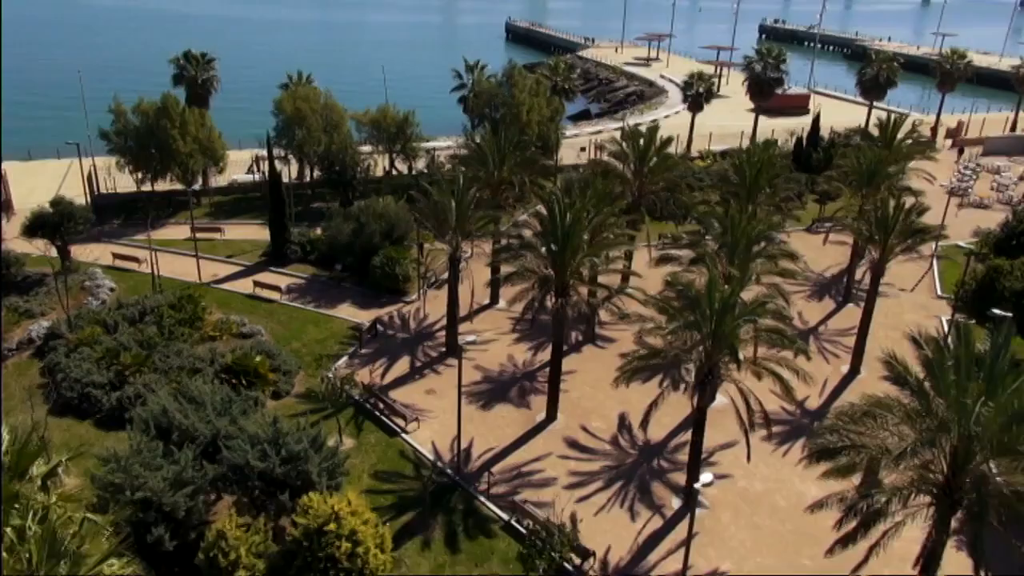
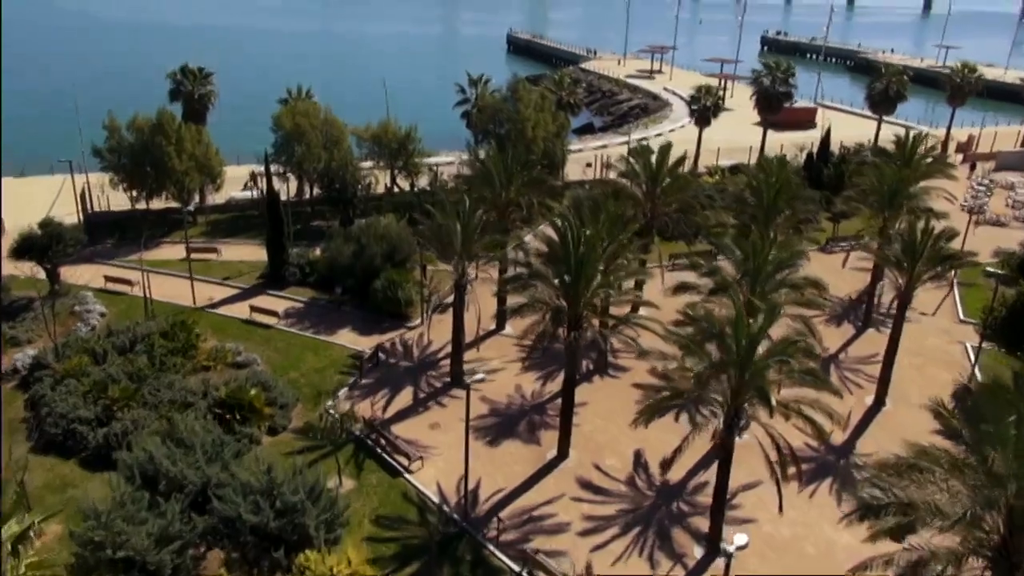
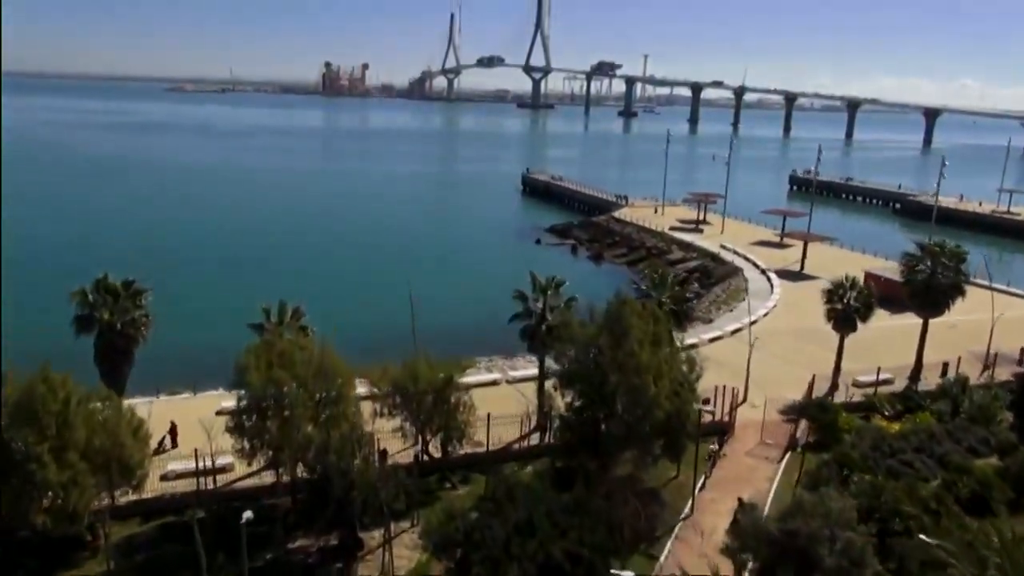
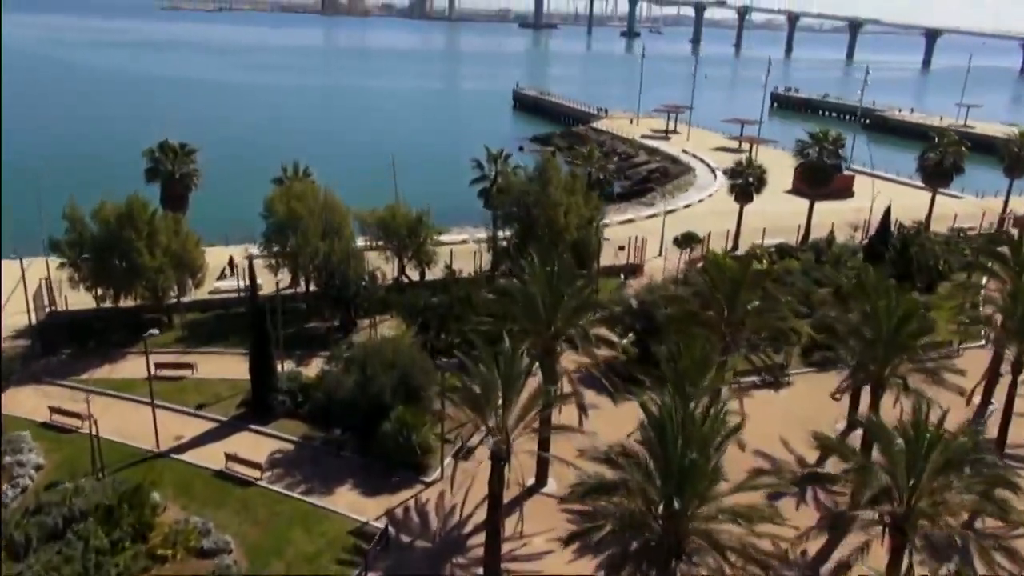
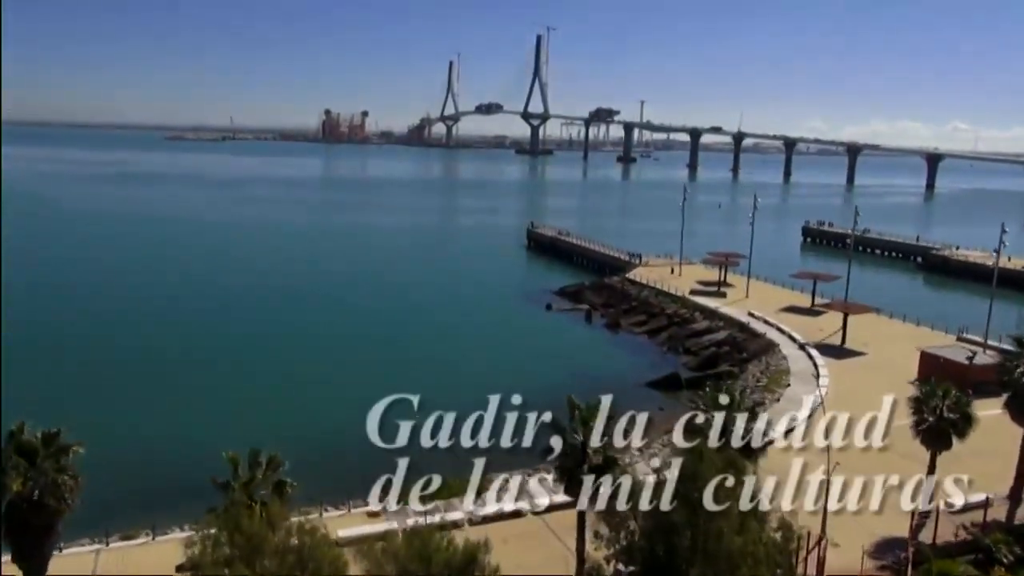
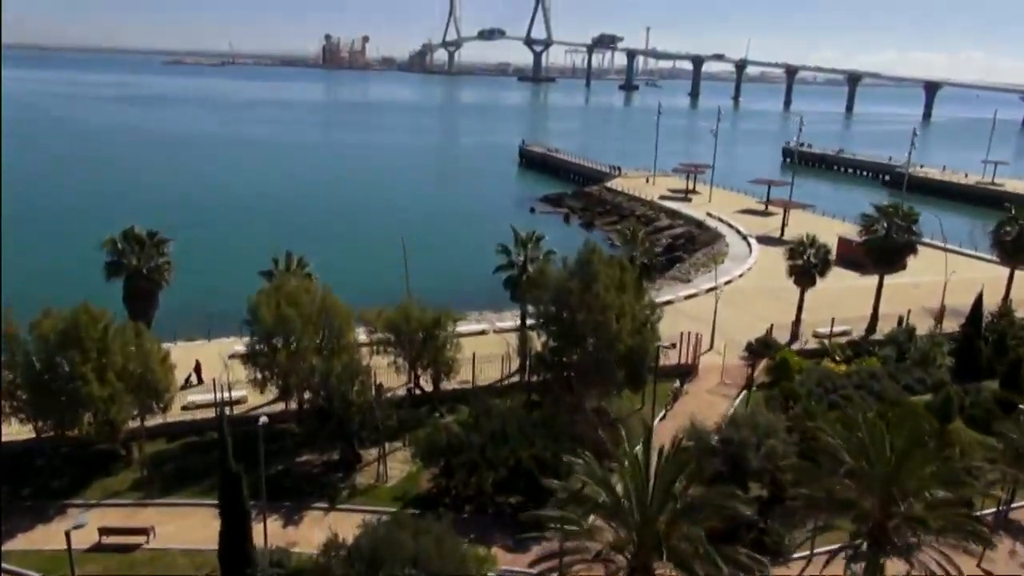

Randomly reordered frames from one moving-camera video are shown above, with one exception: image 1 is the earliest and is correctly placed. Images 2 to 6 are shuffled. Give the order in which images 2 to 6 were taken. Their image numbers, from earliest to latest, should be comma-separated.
2, 4, 6, 3, 5
